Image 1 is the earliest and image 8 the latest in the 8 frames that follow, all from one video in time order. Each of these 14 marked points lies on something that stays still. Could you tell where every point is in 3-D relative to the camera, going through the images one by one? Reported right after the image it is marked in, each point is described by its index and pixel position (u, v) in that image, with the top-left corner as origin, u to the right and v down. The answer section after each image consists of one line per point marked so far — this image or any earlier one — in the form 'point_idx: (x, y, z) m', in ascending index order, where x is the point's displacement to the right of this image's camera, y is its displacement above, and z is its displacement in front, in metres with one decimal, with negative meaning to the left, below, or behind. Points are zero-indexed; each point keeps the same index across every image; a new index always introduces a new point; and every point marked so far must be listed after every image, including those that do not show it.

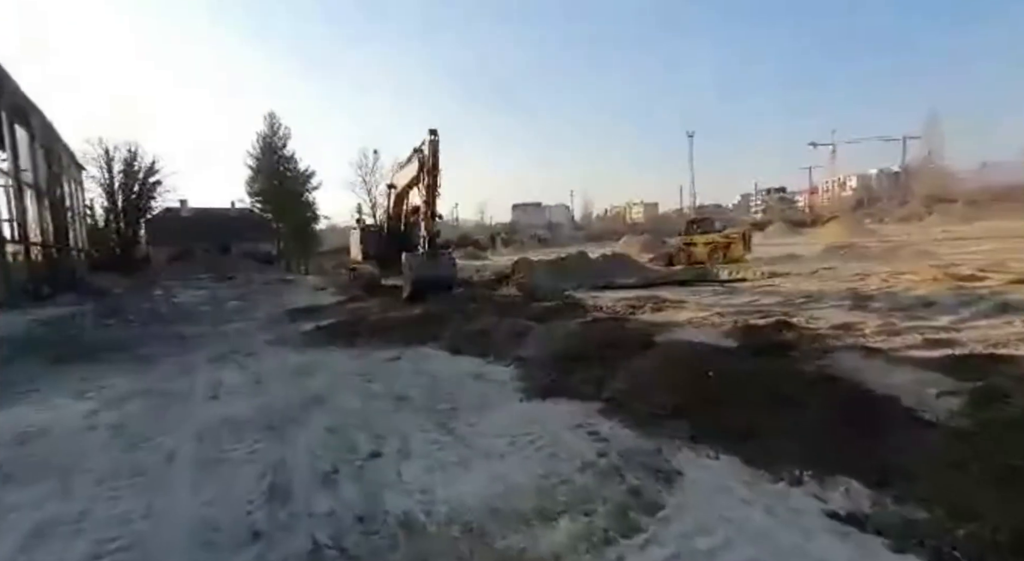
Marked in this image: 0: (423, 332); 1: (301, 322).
0: (-1.6, -1.1, +9.3) m
1: (-5.6, -1.1, +12.8) m
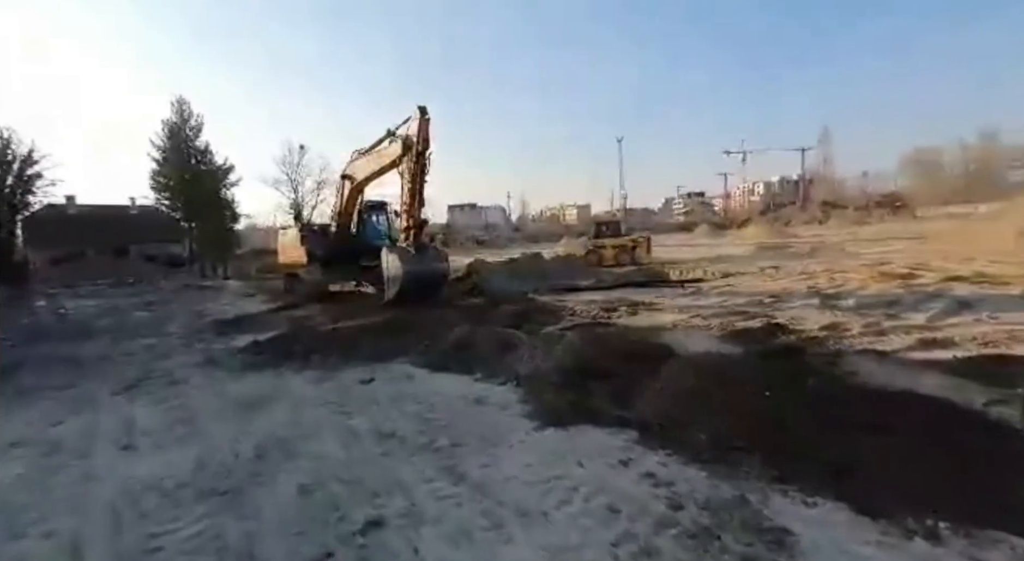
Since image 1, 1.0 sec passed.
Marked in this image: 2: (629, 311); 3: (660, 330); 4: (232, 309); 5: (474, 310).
0: (-2.1, -1.2, +8.2) m
1: (-6.5, -1.3, +11.1) m
2: (+2.7, -0.7, +10.7) m
3: (+2.6, -0.9, +8.3) m
4: (-9.6, -0.9, +16.4) m
5: (-0.8, -0.8, +11.1) m
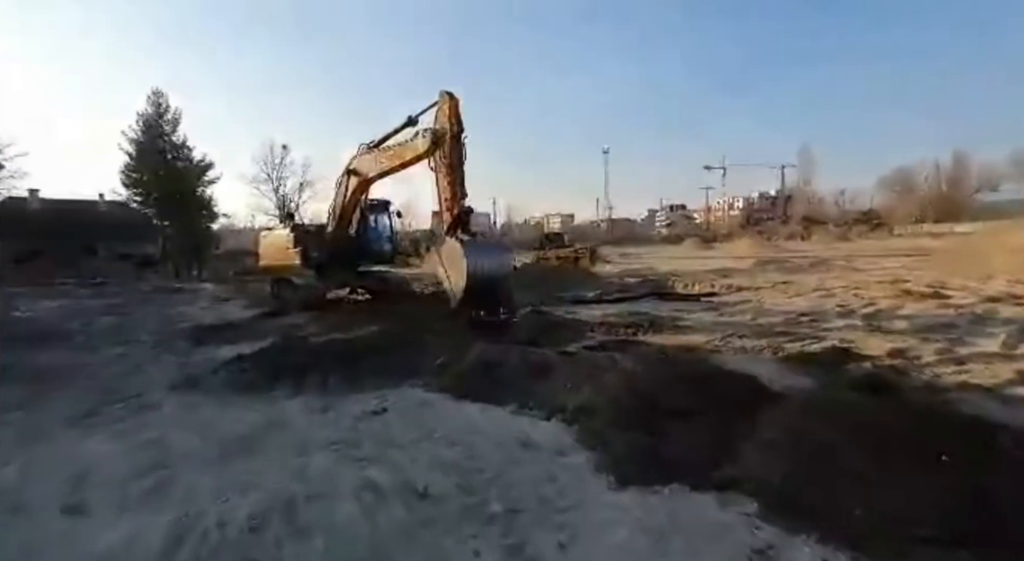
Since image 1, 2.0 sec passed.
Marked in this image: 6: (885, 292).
0: (-1.7, -1.3, +7.1) m
1: (-6.2, -1.3, +9.8) m
2: (+3.0, -1.0, +9.8) m
3: (+3.0, -1.1, +7.4) m
4: (-9.5, -1.0, +15.0) m
5: (-0.5, -1.0, +10.0) m
6: (+10.6, -0.3, +13.6) m
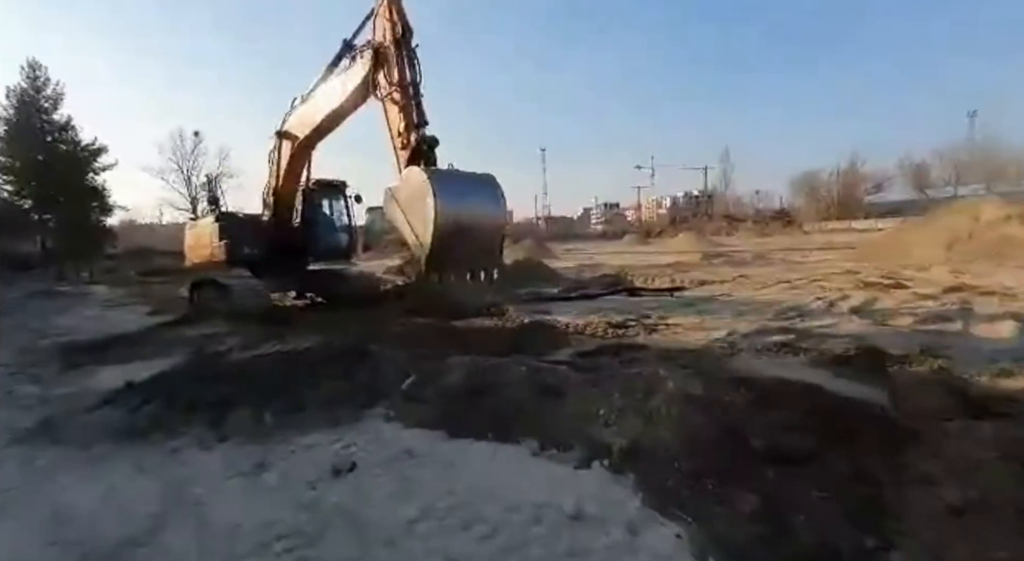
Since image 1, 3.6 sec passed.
0: (-1.8, -1.3, +5.5) m
1: (-6.6, -1.4, +7.5) m
2: (+2.5, -0.9, +8.8) m
3: (+2.8, -1.0, +6.4) m
4: (-10.6, -1.1, +12.3) m
5: (-1.0, -0.9, +8.5) m
6: (+9.5, -0.1, +13.6) m
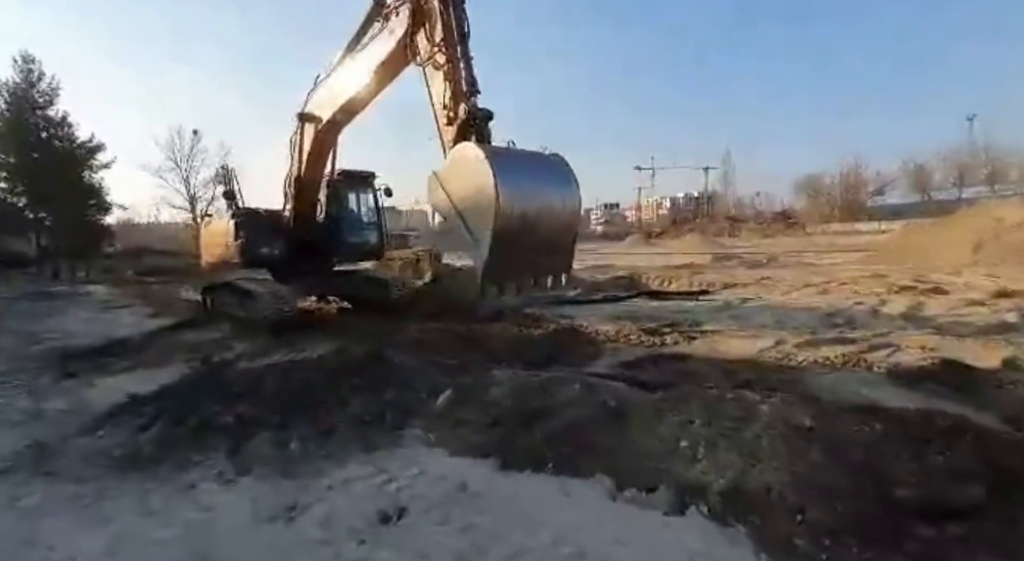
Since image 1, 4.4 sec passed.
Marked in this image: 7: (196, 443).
0: (-1.3, -1.3, +4.9) m
1: (-6.1, -1.4, +6.9) m
2: (+3.0, -1.0, +8.2) m
3: (+3.3, -1.1, +5.8) m
4: (-10.1, -1.1, +11.7) m
5: (-0.5, -1.0, +8.0) m
6: (+10.0, -0.2, +13.0) m
7: (-2.8, -1.4, +4.3) m
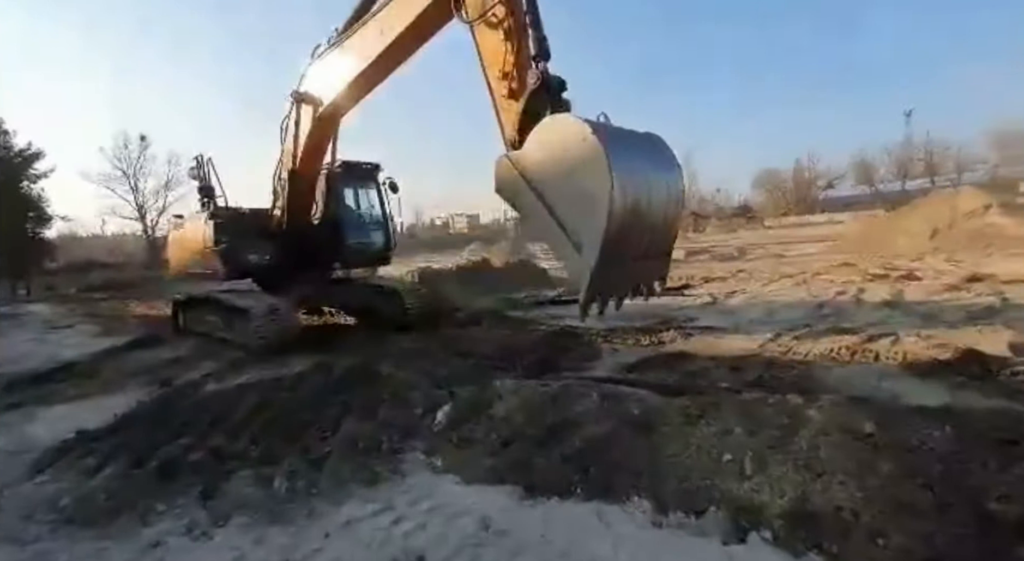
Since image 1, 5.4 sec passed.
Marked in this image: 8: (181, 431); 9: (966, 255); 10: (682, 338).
0: (-1.2, -1.4, +4.4) m
1: (-6.1, -1.7, +6.1) m
2: (+2.8, -0.9, +8.0) m
3: (+3.3, -1.0, +5.6) m
4: (-10.5, -1.5, +10.6) m
5: (-0.6, -1.0, +7.5) m
6: (+9.5, +0.1, +13.2) m
7: (-2.7, -1.6, +3.6) m
8: (-3.3, -1.5, +4.8) m
9: (+16.0, +0.9, +16.9) m
10: (+2.8, -0.9, +7.8) m
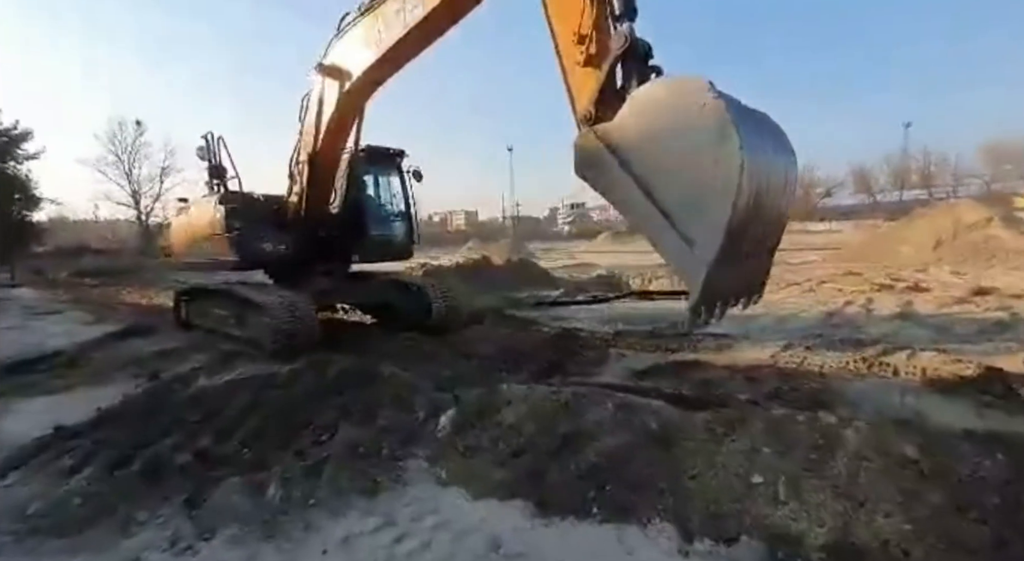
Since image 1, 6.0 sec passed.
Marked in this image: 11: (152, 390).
0: (-1.1, -1.4, +4.1) m
1: (-6.1, -1.5, +5.8) m
2: (+2.9, -1.0, +7.8) m
3: (+3.4, -1.1, +5.4) m
4: (-10.4, -1.2, +10.2) m
5: (-0.6, -1.0, +7.2) m
6: (+9.5, -0.2, +13.1) m
7: (-2.6, -1.5, +3.4) m
8: (-3.3, -1.4, +4.5) m
9: (+16.1, +0.4, +16.8) m
10: (+2.8, -1.0, +7.6) m
11: (-4.3, -1.3, +5.6) m
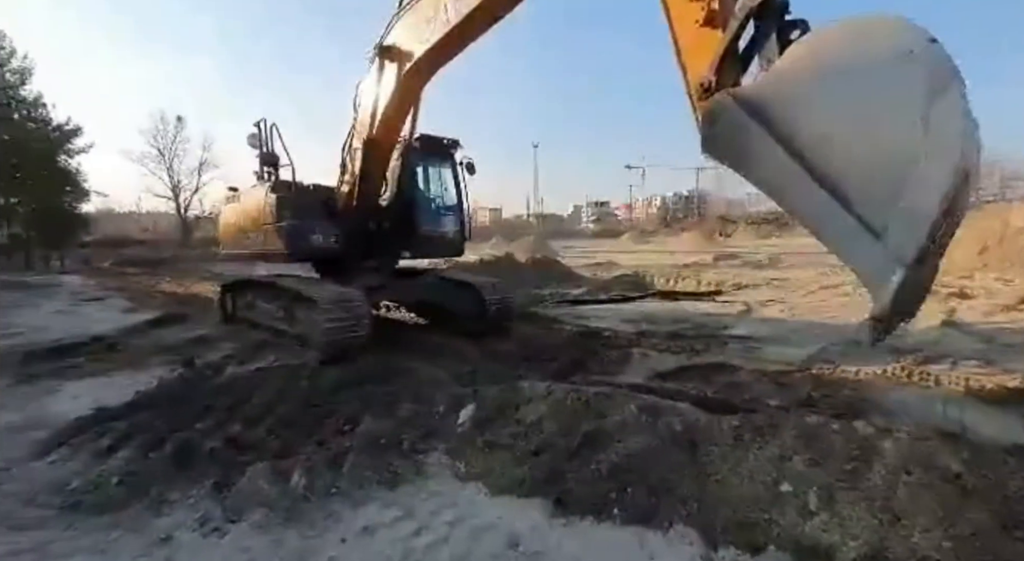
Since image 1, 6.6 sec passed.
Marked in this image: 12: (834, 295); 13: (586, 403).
0: (-0.9, -1.3, +4.2) m
1: (-5.8, -1.3, +6.1) m
2: (+3.3, -1.0, +7.6) m
3: (+3.6, -1.2, +5.2) m
4: (-9.9, -0.9, +10.7) m
5: (-0.2, -1.0, +7.2) m
6: (+10.2, -0.3, +12.5) m
7: (-2.5, -1.4, +3.5) m
8: (-3.1, -1.3, +4.6) m
9: (+16.9, +0.2, +15.9) m
10: (+3.2, -1.0, +7.4) m
11: (-4.0, -1.2, +5.8) m
12: (+8.3, -0.4, +12.4) m
13: (+0.6, -1.1, +4.3) m
